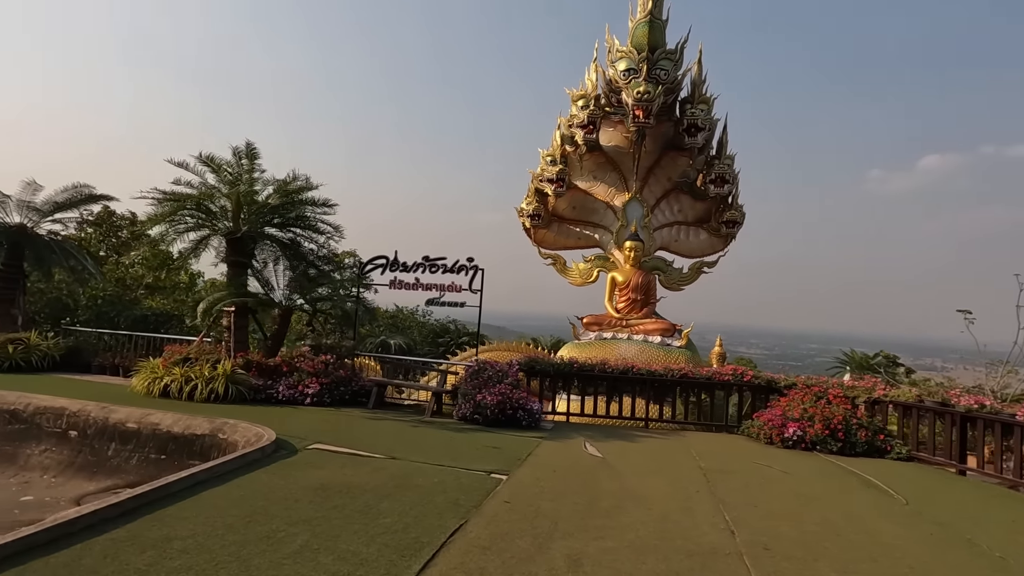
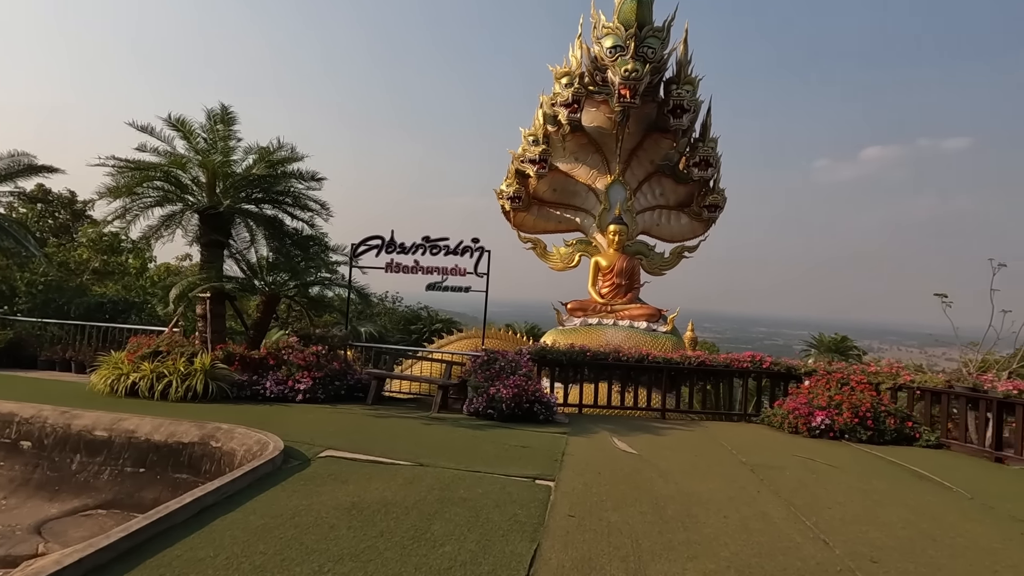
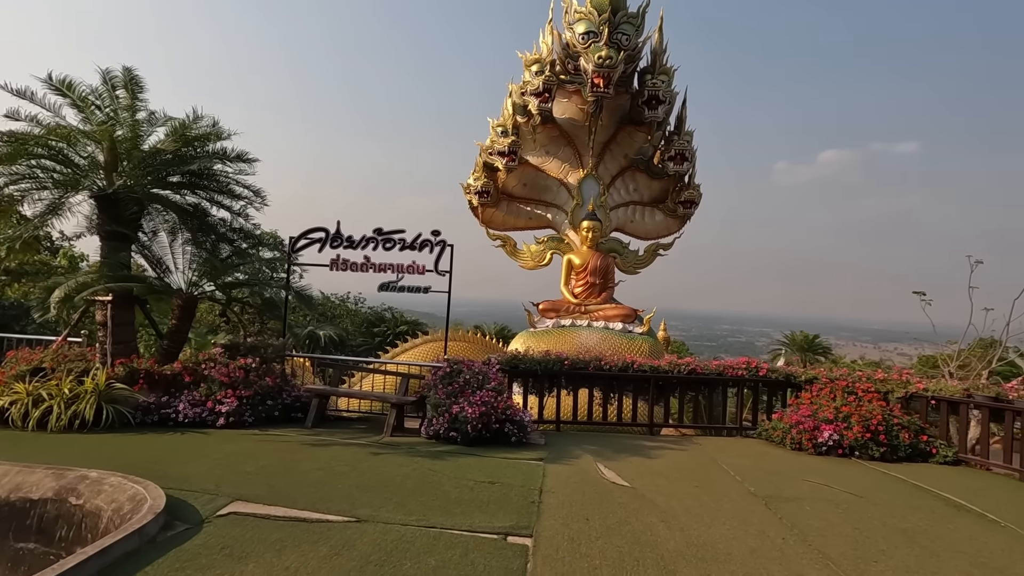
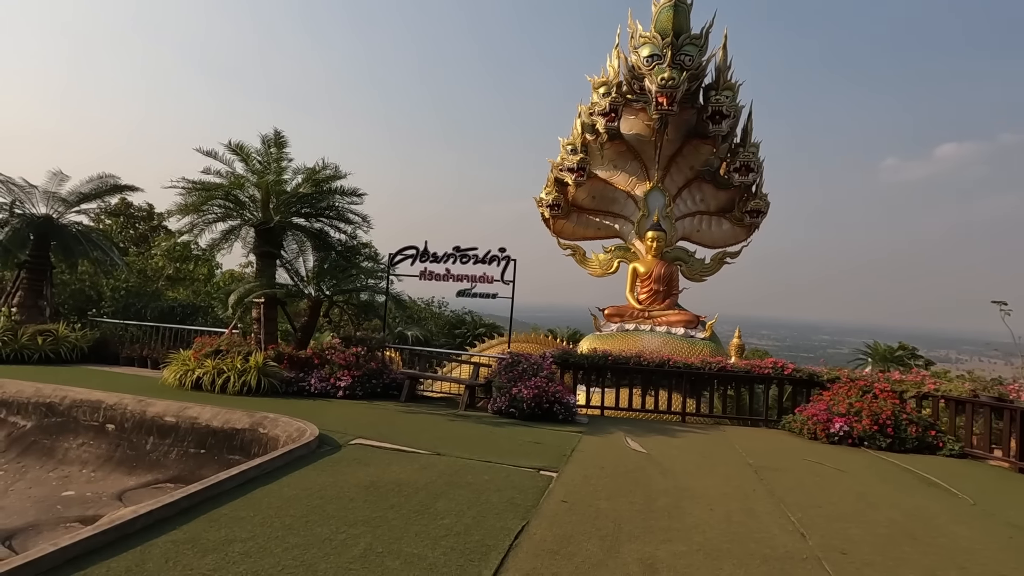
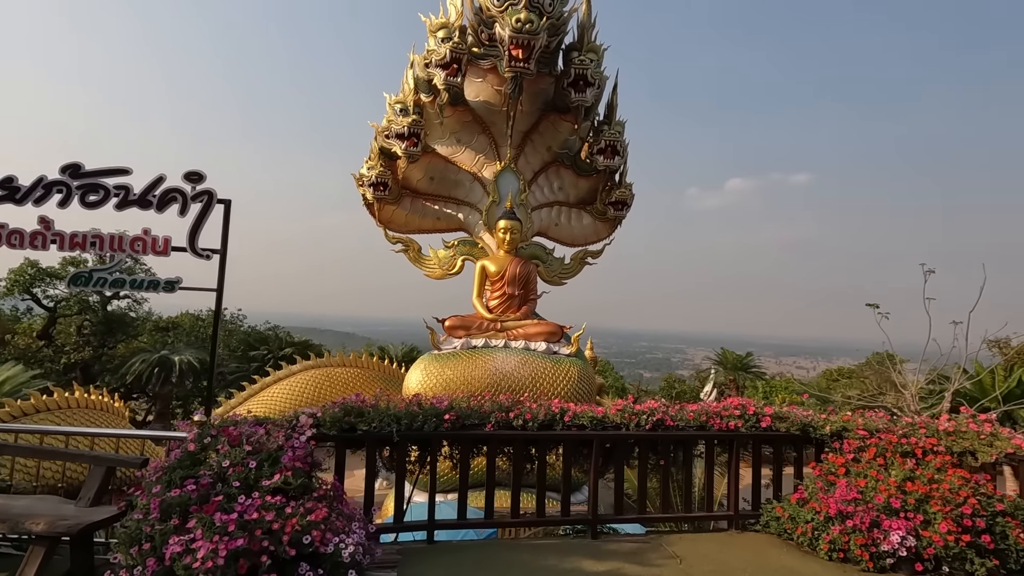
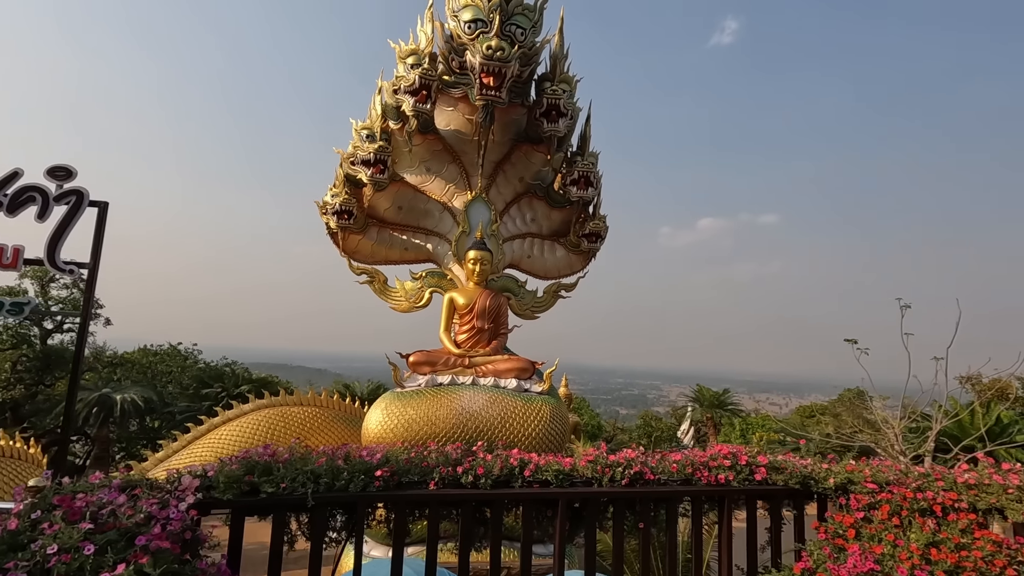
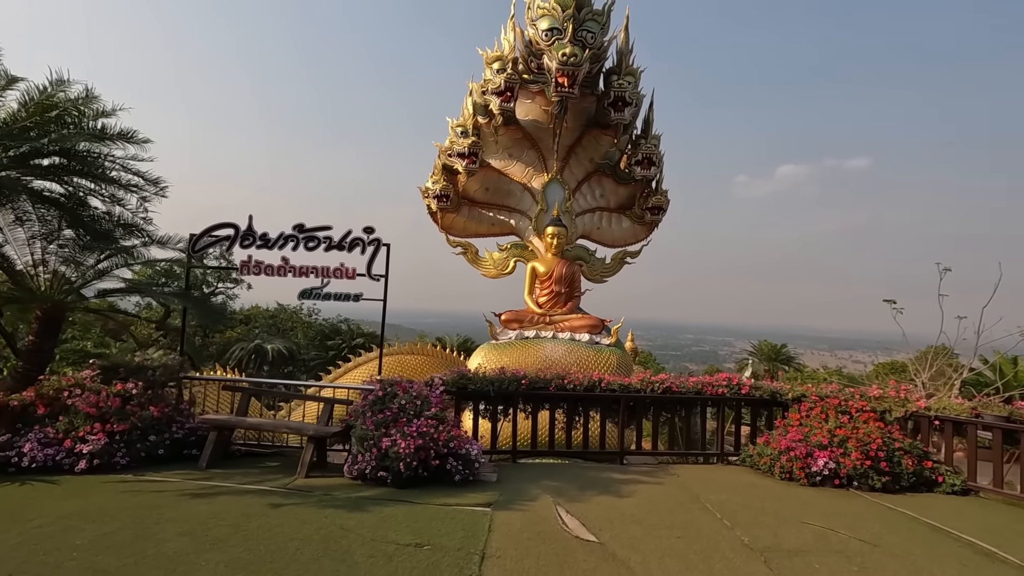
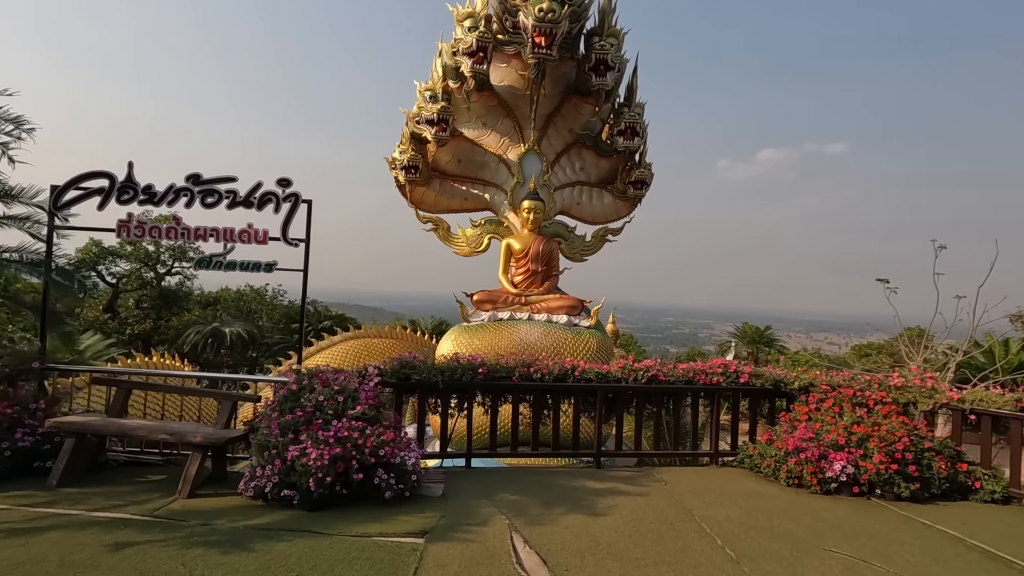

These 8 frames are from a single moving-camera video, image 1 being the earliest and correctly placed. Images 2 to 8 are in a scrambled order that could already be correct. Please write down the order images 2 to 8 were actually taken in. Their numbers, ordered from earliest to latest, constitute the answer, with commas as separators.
4, 2, 3, 7, 8, 5, 6
